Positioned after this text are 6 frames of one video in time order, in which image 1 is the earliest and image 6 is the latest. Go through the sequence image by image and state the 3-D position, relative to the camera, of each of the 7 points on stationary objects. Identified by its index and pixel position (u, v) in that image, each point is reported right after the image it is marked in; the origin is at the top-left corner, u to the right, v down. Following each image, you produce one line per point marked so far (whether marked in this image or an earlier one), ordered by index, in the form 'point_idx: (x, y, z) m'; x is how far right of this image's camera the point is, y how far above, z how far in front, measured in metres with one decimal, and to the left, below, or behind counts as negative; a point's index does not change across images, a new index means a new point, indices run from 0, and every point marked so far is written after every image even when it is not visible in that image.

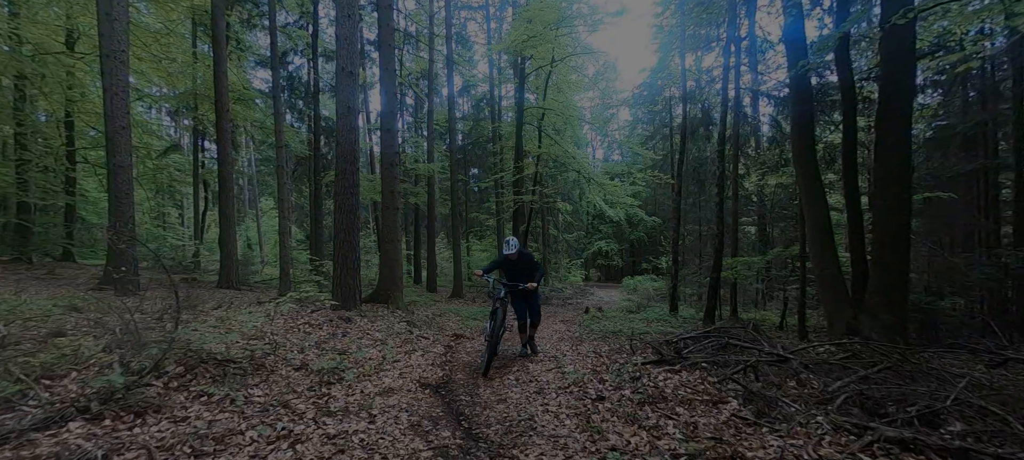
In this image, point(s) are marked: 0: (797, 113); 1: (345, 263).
0: (+5.3, +2.0, +7.3) m
1: (-3.3, -0.6, +7.9) m
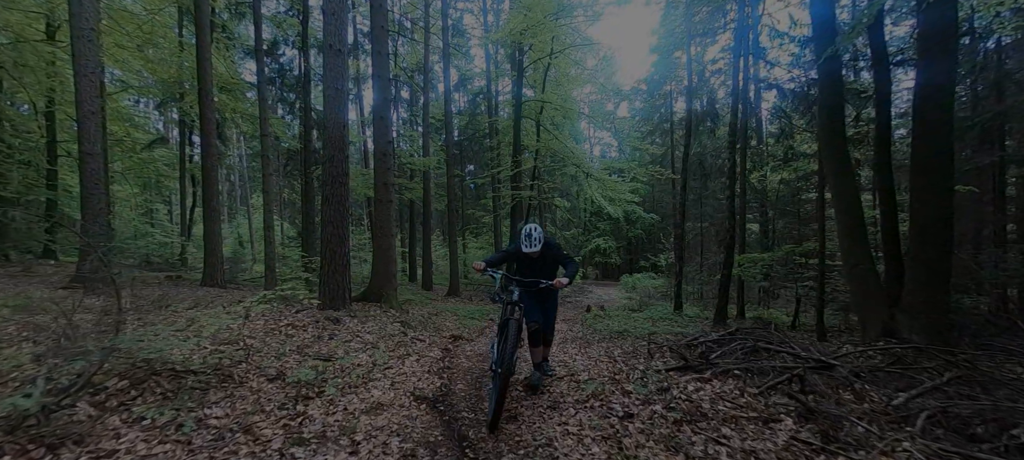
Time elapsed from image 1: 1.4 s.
0: (+5.3, +2.1, +6.8) m
1: (-3.3, -0.5, +7.2) m
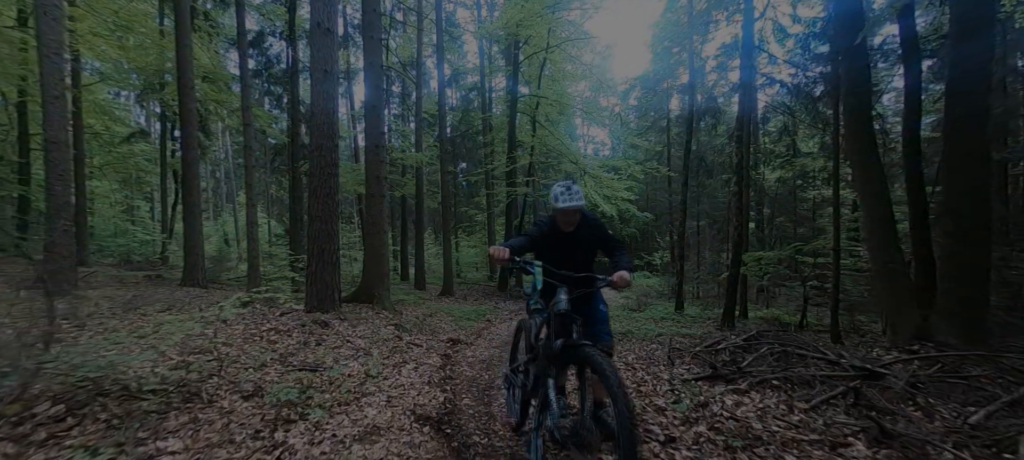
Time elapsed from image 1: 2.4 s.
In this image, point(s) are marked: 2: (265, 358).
0: (+5.4, +2.2, +6.4) m
1: (-3.2, -0.4, +6.7) m
2: (-2.7, -1.4, +4.3) m
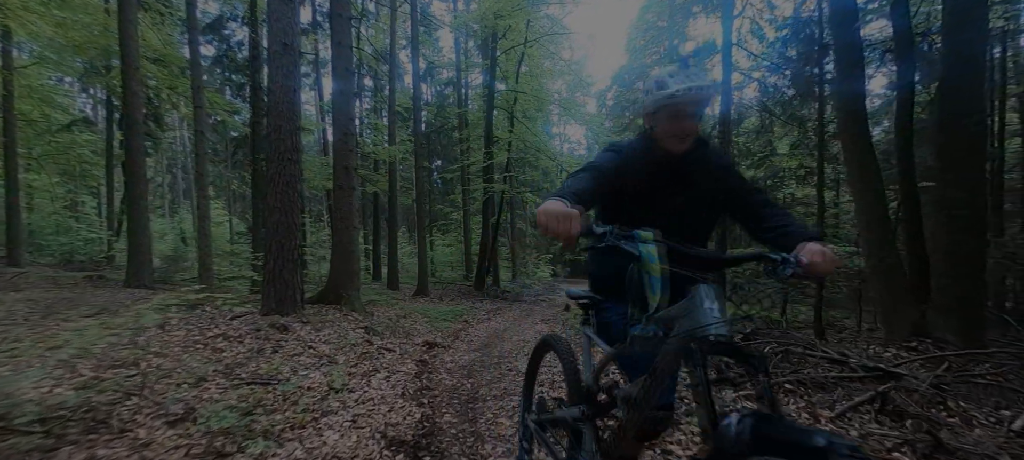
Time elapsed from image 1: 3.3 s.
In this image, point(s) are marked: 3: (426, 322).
0: (+5.2, +2.3, +6.2) m
1: (-3.5, -0.3, +5.9) m
2: (-2.8, -1.3, +3.7) m
3: (-2.1, -2.2, +9.7) m
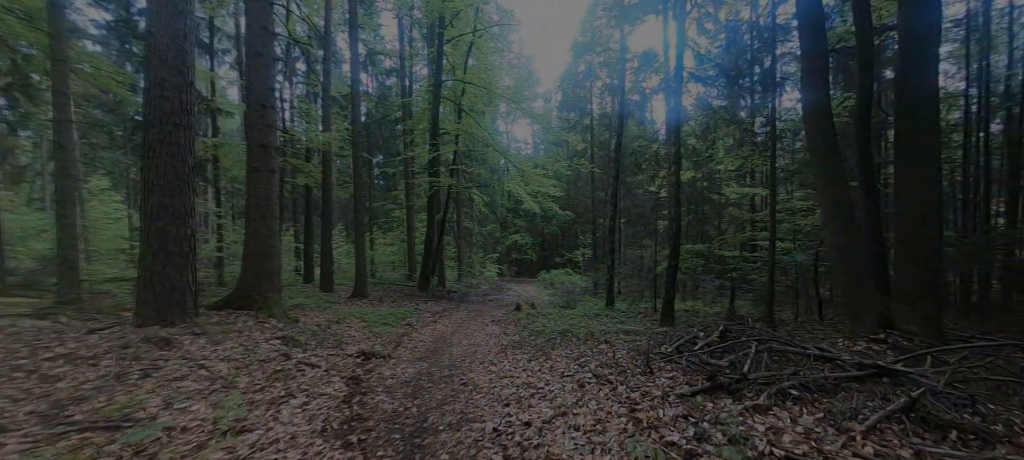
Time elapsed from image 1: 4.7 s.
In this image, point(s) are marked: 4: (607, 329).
0: (+4.5, +2.4, +6.1) m
1: (-4.0, -0.2, +4.6) m
2: (-3.1, -1.1, +2.5) m
3: (-3.2, -2.1, +8.5) m
4: (+2.1, -2.1, +8.6) m
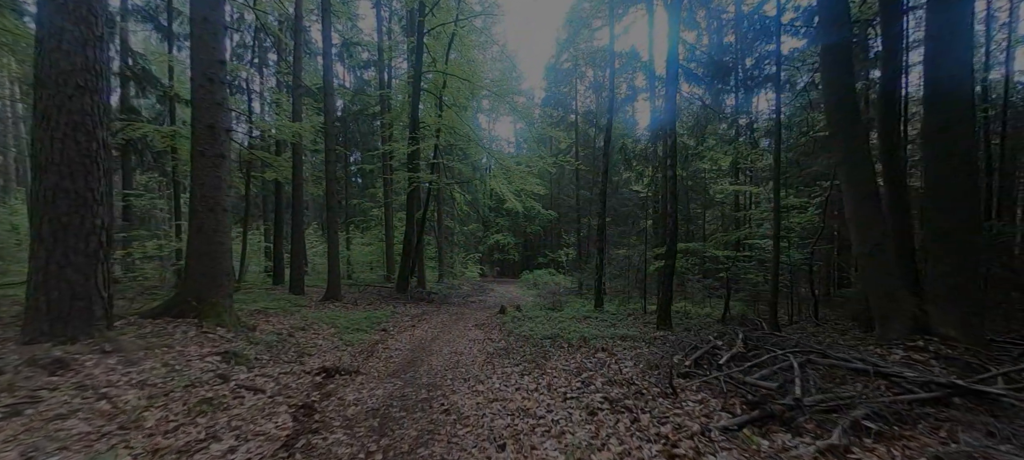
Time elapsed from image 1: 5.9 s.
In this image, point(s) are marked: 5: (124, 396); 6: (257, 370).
0: (+4.3, +2.5, +5.5) m
1: (-4.1, -0.1, +3.7) m
2: (-3.0, -1.0, +1.6) m
3: (-3.5, -2.0, +7.6) m
4: (+1.8, -2.1, +8.0) m
5: (-2.9, -1.2, +3.0) m
6: (-2.7, -1.5, +4.2) m
